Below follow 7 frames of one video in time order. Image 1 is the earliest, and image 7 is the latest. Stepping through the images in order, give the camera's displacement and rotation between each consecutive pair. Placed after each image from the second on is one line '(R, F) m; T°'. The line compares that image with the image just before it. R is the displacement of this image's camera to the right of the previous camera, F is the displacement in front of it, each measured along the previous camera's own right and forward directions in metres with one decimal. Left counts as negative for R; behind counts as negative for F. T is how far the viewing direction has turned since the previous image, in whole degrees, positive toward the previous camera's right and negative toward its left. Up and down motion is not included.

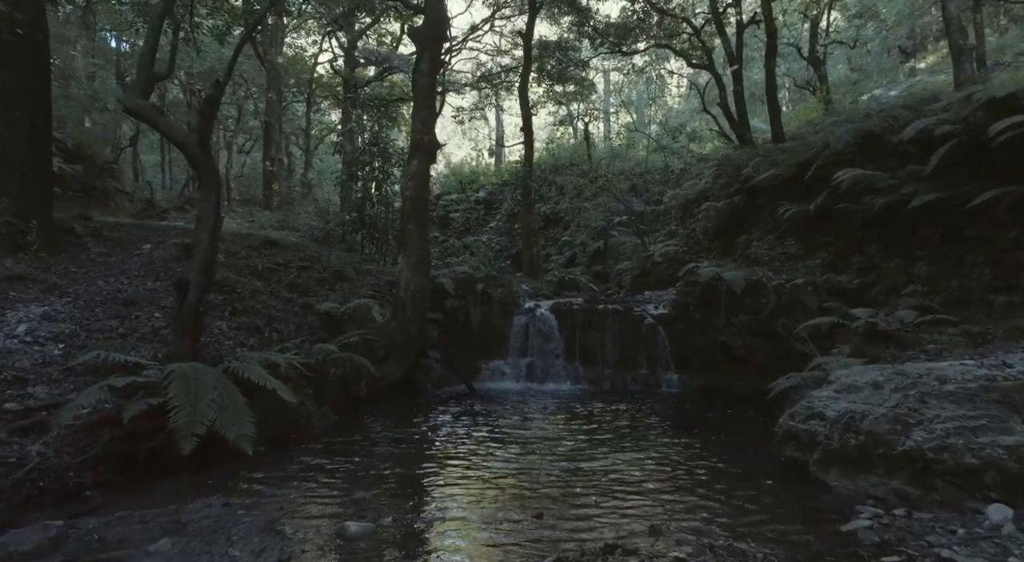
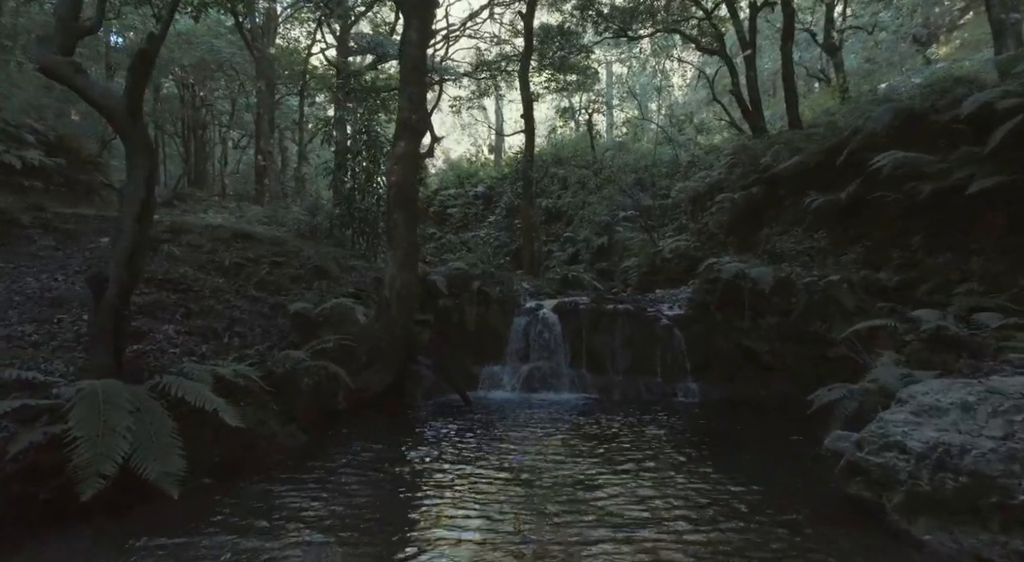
(0.0, +1.0) m; 0°
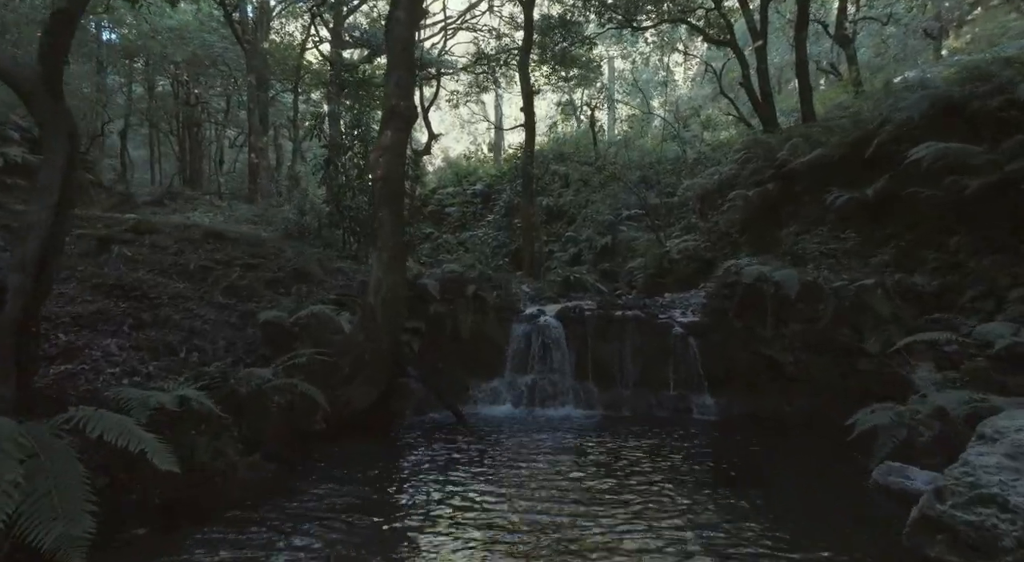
(0.0, +0.8) m; 0°
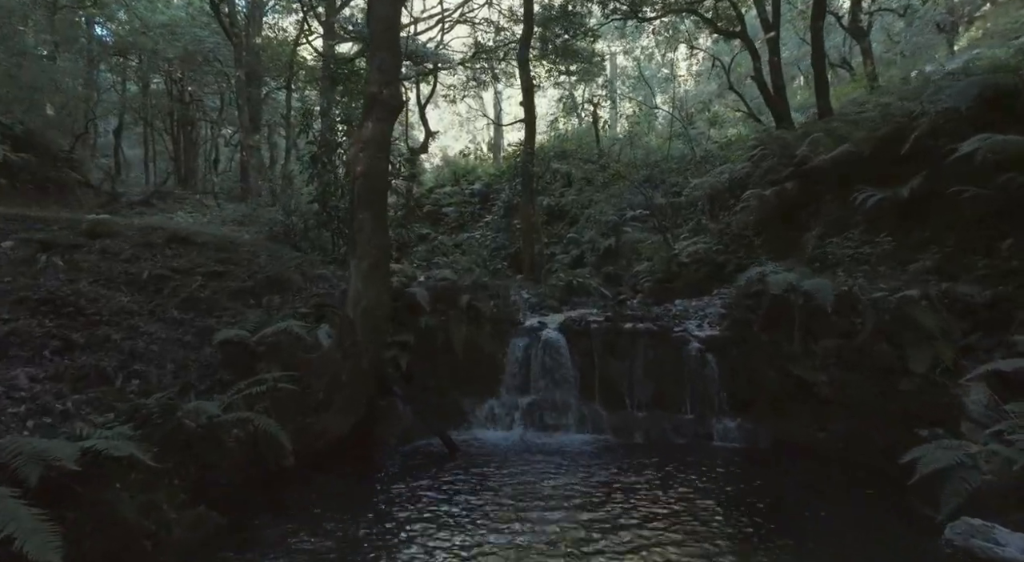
(0.0, +0.8) m; 0°
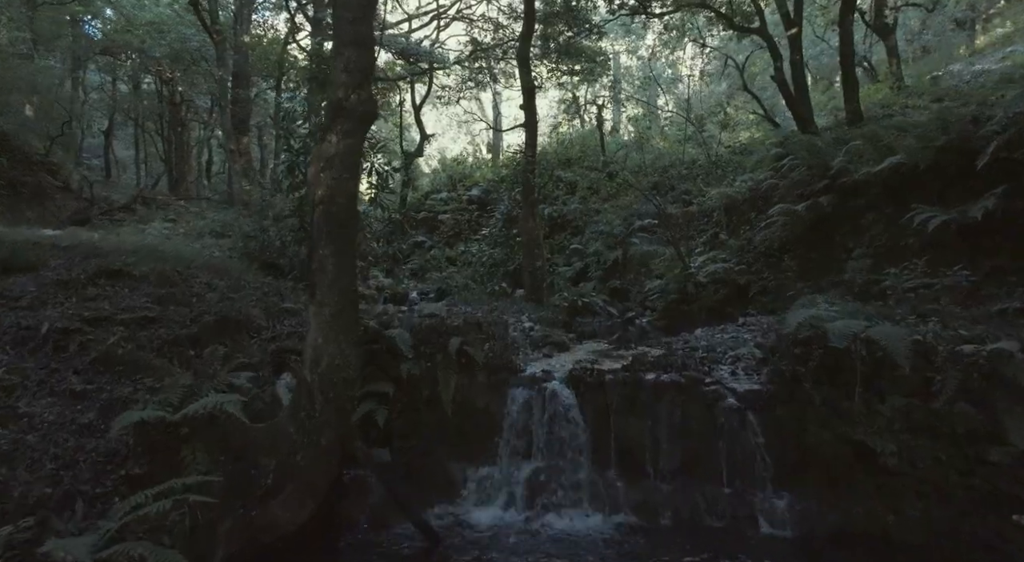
(0.0, +1.2) m; 0°
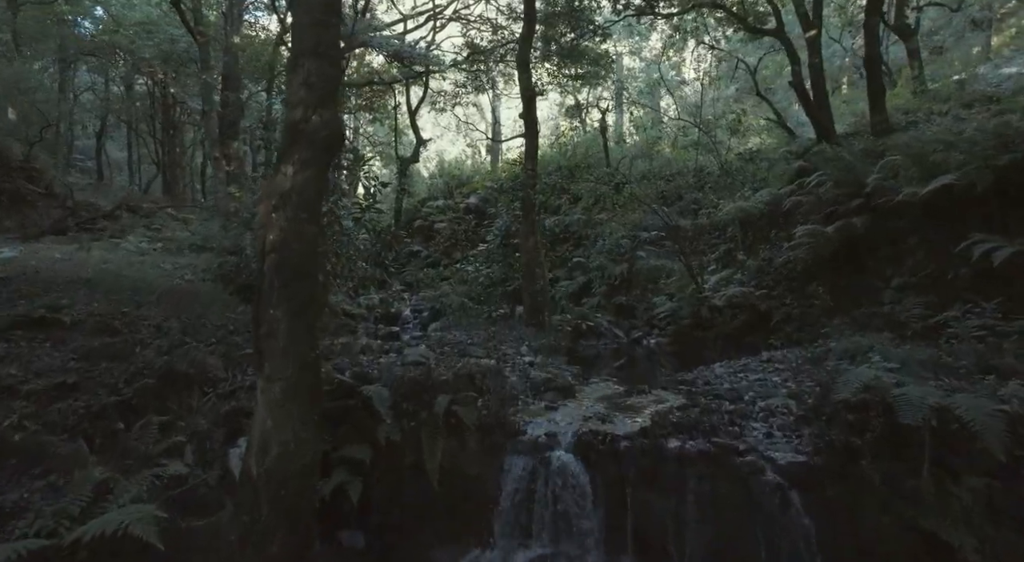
(0.0, +0.9) m; 0°
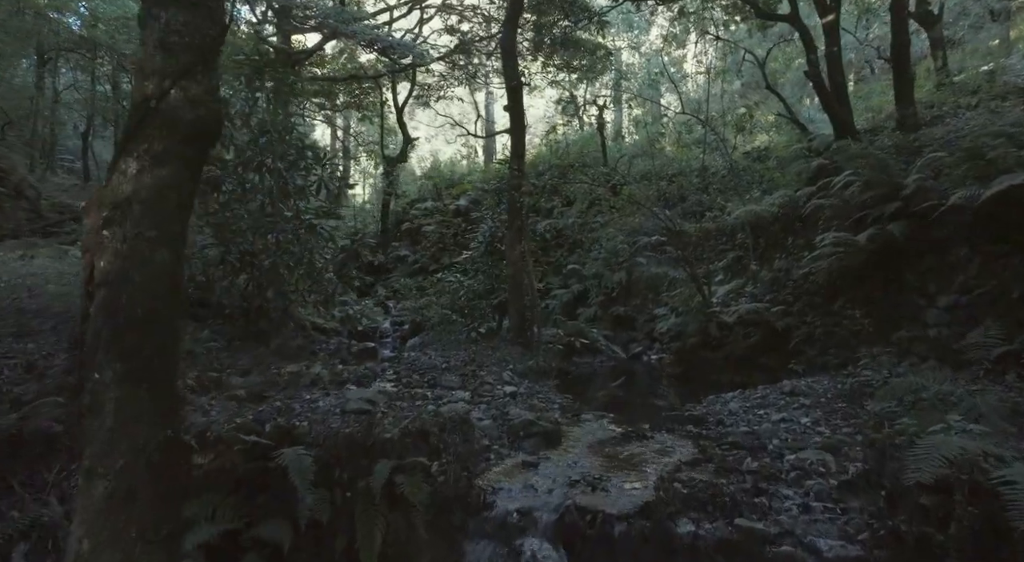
(+0.3, +1.2) m; 0°
